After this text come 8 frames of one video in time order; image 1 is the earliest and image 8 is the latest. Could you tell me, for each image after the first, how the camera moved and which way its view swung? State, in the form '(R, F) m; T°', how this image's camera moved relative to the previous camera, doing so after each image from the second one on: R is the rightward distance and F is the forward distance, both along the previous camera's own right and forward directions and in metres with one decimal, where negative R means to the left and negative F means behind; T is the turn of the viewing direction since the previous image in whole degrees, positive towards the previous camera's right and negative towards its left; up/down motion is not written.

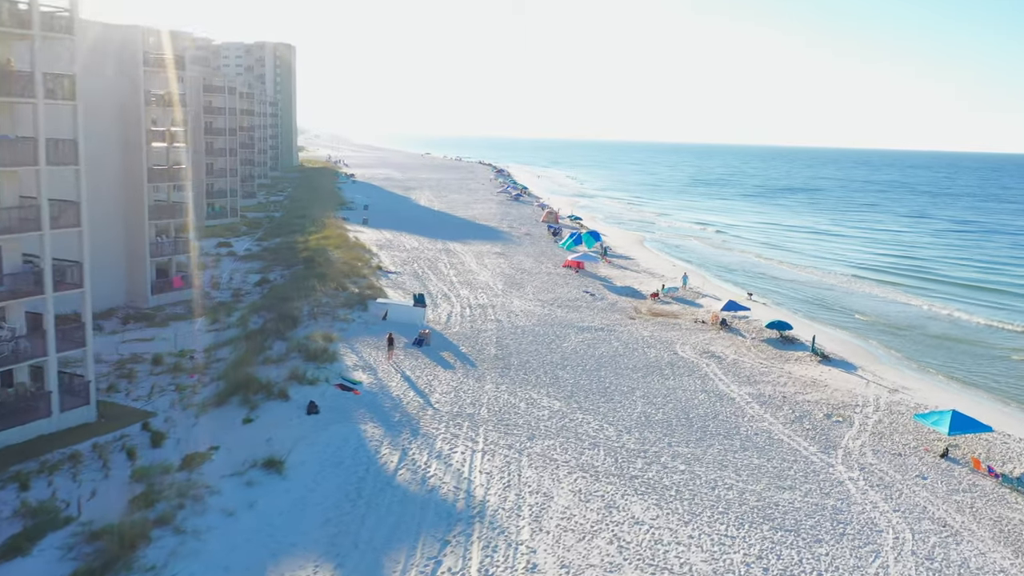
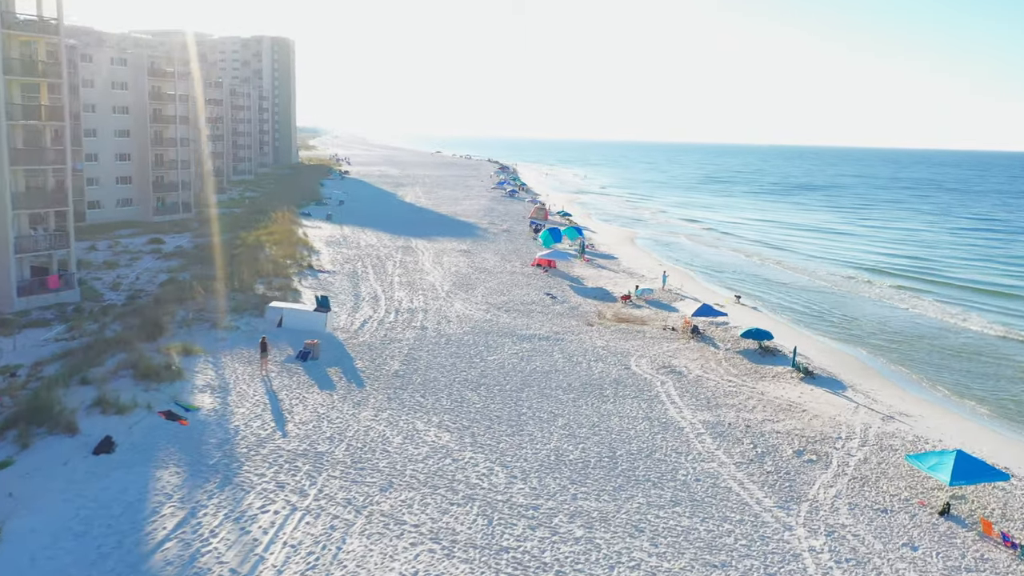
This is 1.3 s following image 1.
(+3.5, +6.1) m; -2°
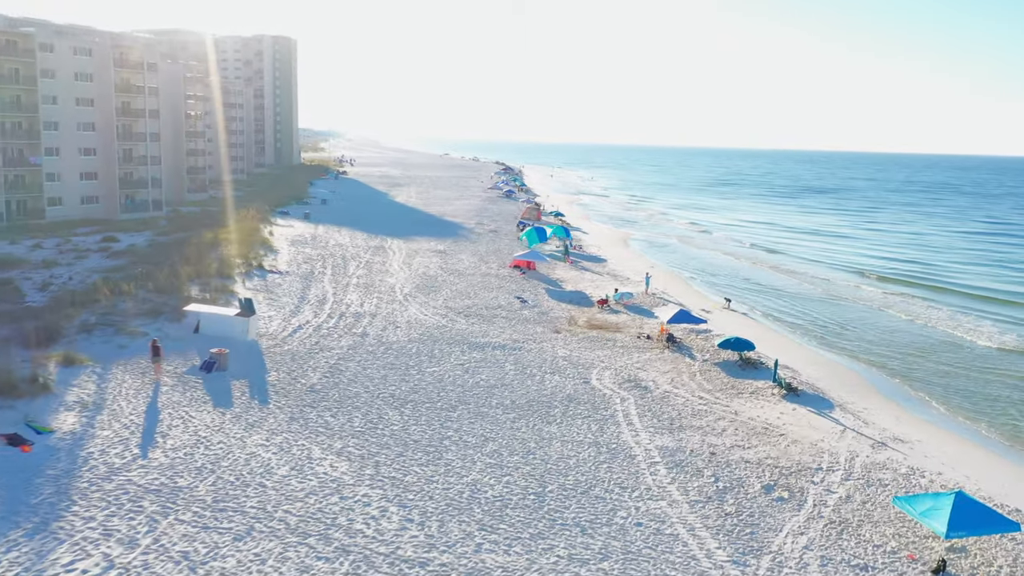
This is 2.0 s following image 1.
(+2.1, +3.5) m; -1°
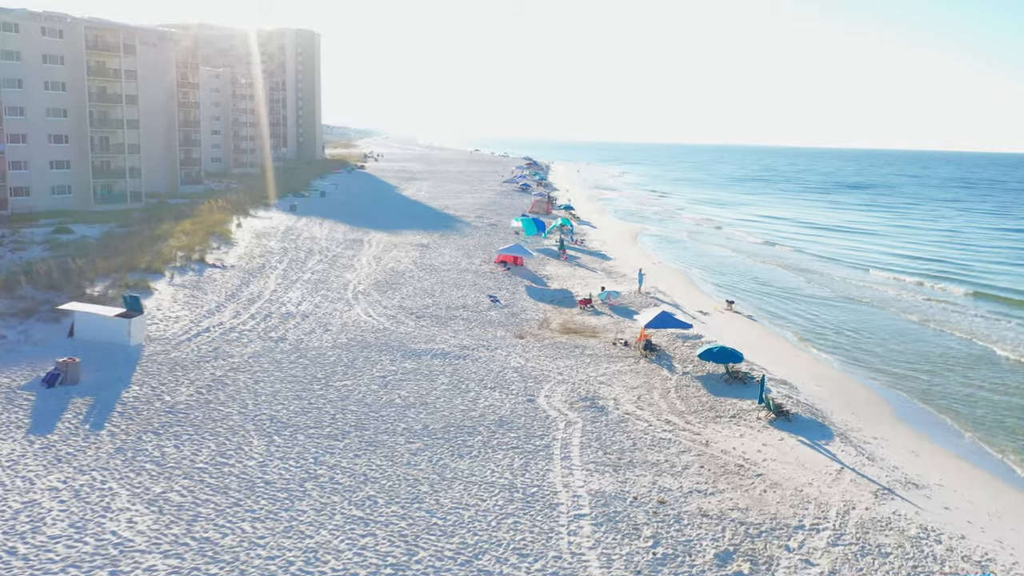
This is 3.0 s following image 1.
(+2.7, +4.9) m; -3°
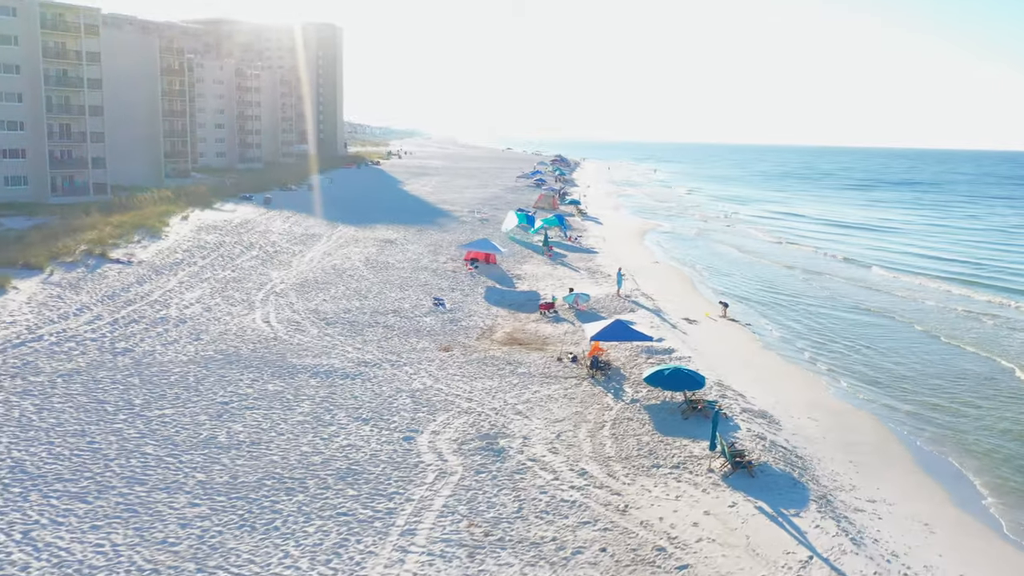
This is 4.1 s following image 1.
(+3.1, +5.6) m; -3°
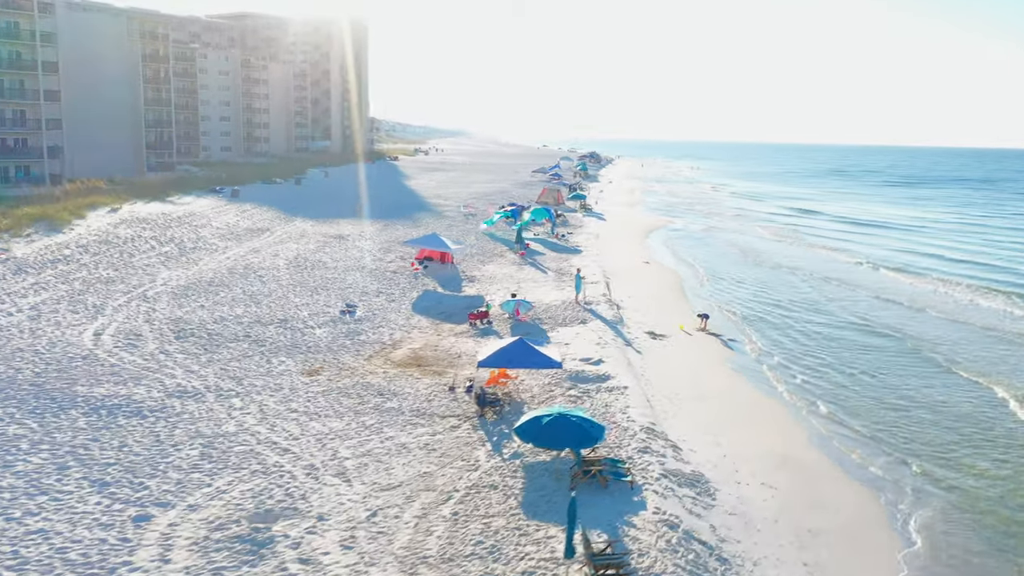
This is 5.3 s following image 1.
(+3.2, +5.5) m; -3°
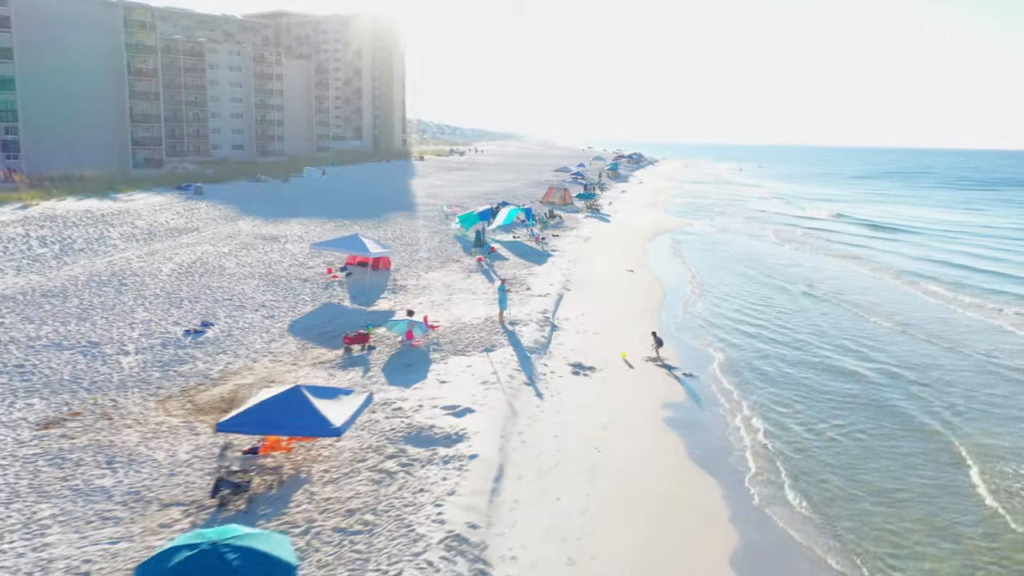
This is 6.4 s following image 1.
(+3.4, +5.4) m; -3°
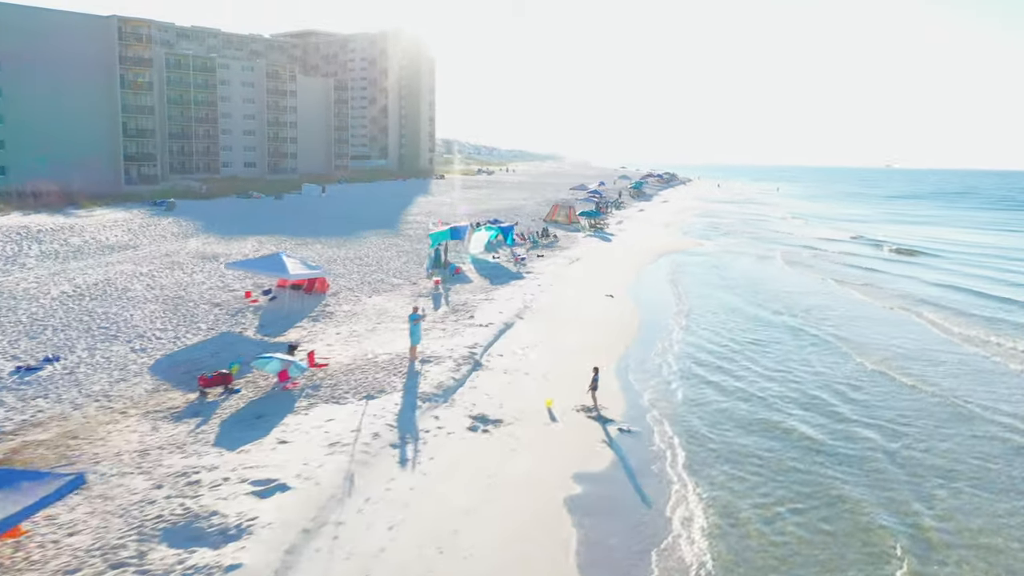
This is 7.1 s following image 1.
(+2.4, +3.6) m; -3°
